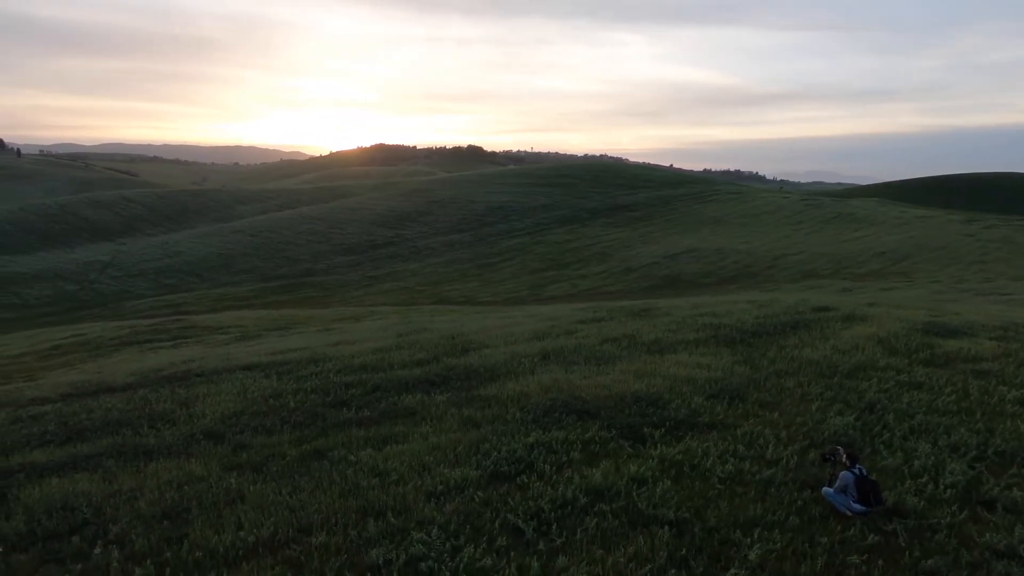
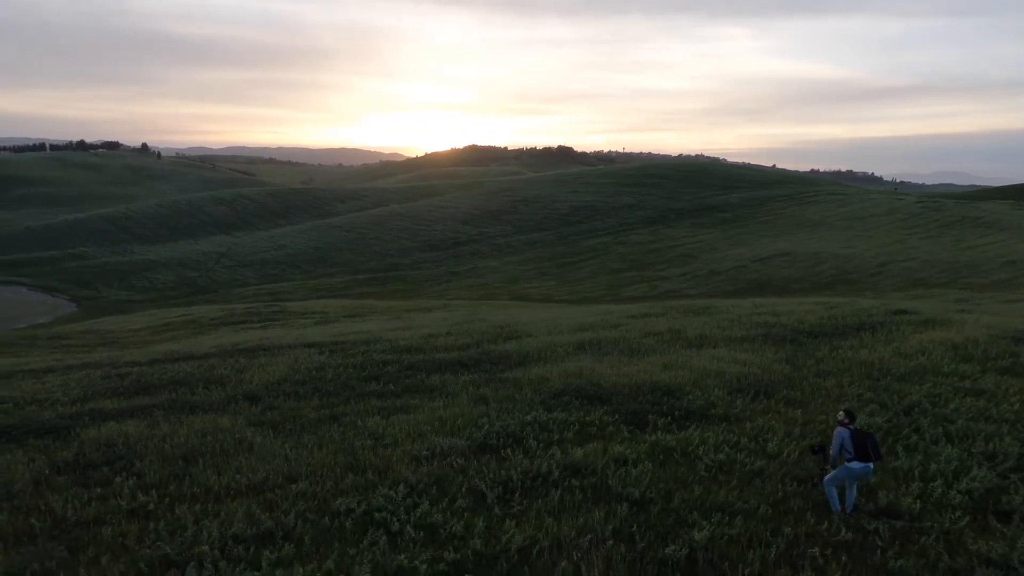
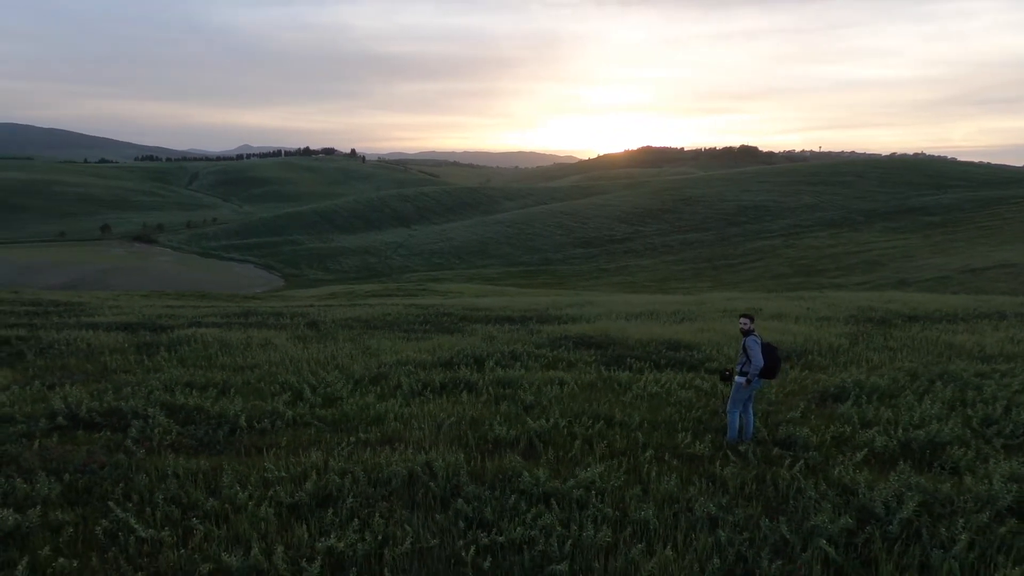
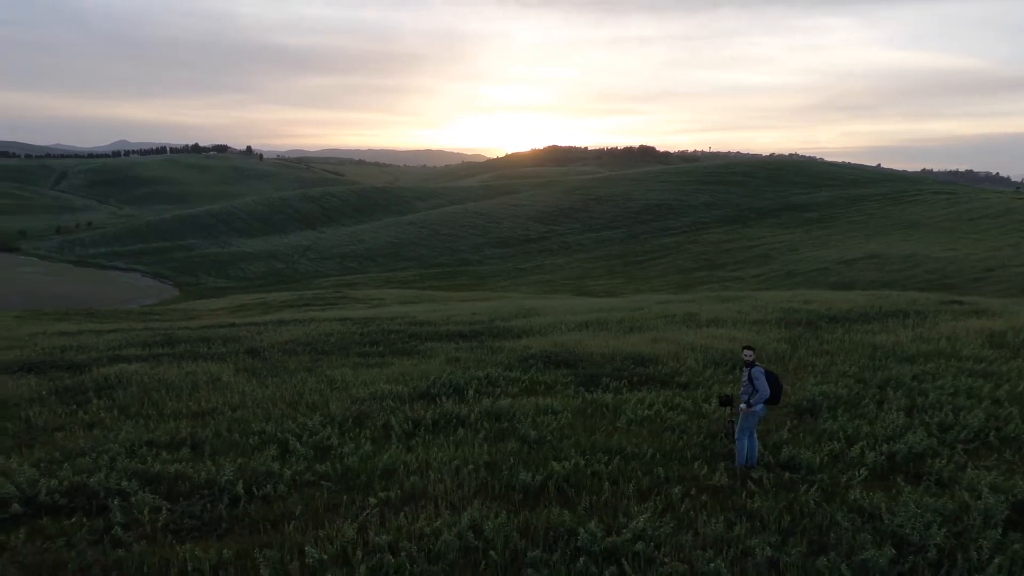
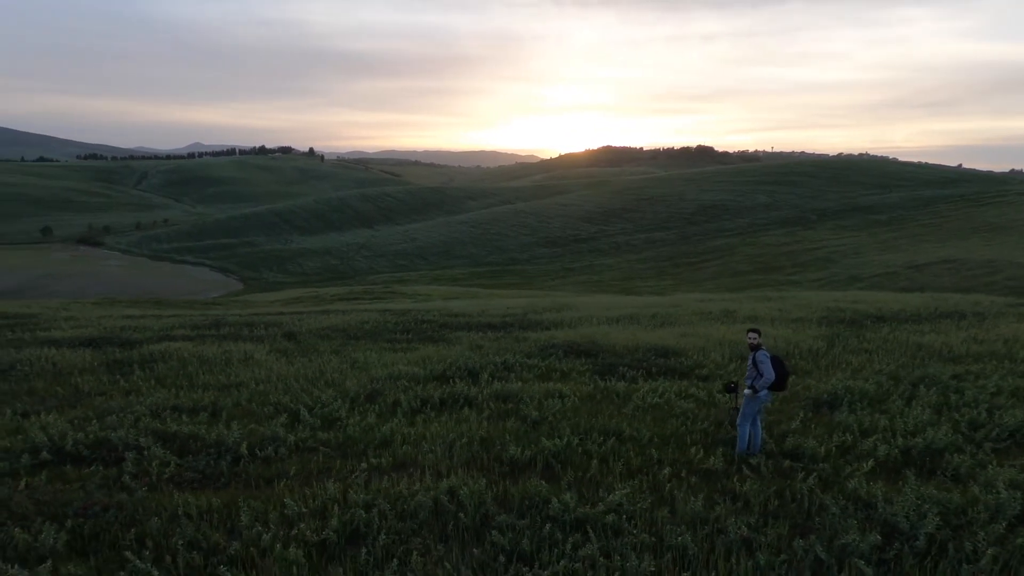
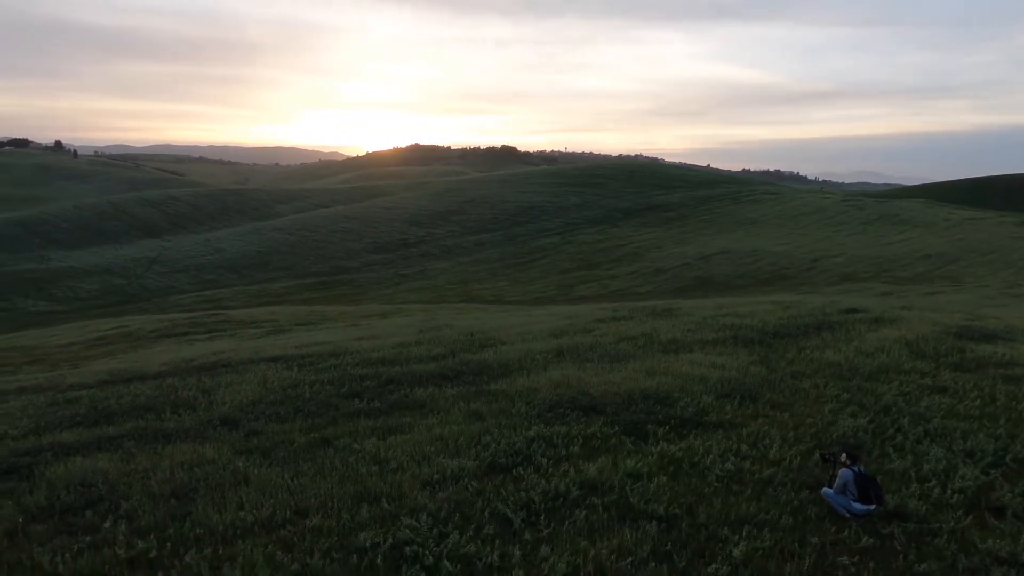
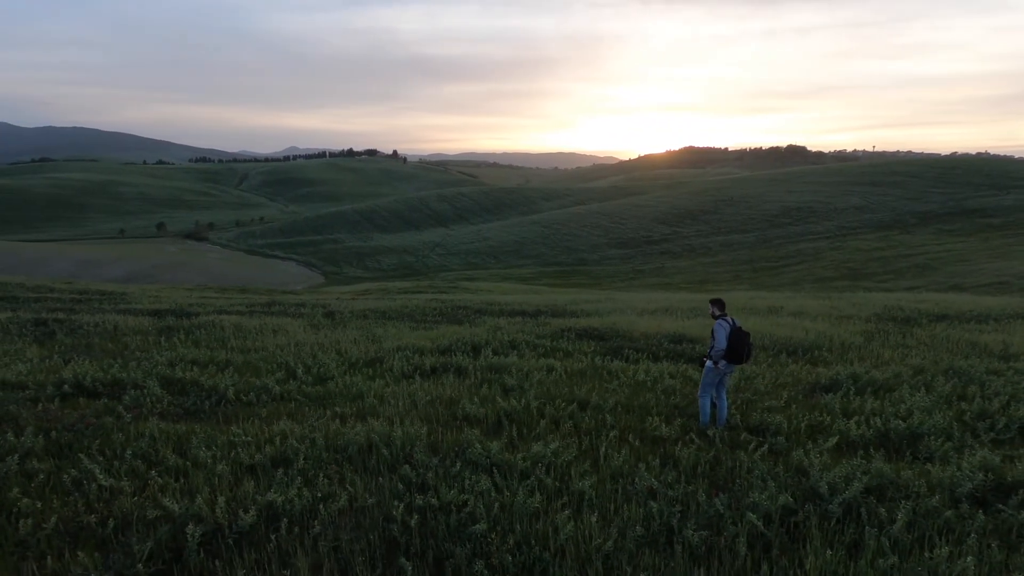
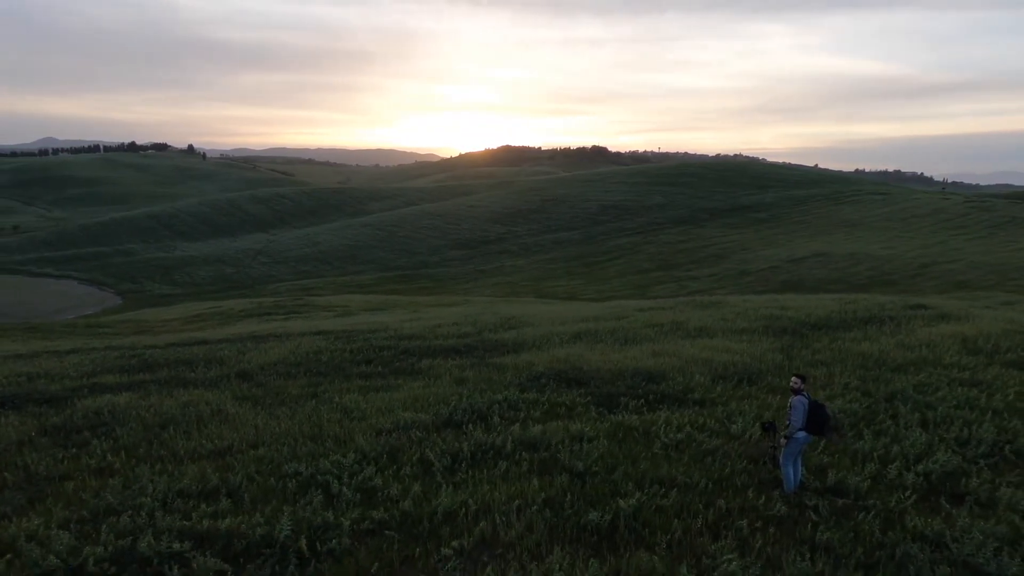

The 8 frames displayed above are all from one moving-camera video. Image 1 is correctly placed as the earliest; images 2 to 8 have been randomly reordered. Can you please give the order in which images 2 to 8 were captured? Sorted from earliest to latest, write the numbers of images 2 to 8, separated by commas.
6, 2, 8, 4, 5, 3, 7
